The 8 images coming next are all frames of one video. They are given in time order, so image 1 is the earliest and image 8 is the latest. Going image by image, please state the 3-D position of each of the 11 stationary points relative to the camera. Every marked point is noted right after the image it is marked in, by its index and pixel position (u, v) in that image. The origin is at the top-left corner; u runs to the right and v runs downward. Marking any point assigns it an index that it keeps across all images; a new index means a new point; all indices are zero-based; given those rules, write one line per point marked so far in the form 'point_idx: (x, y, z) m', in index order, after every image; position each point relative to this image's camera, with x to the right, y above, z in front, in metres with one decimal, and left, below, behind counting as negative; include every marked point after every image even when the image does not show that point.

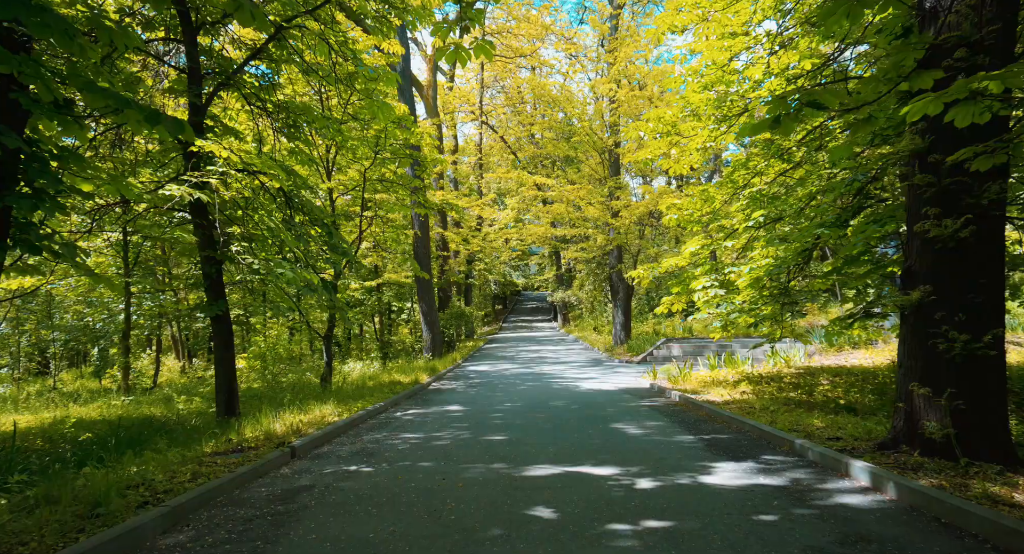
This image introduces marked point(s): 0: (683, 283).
0: (+2.8, -0.1, +12.2) m
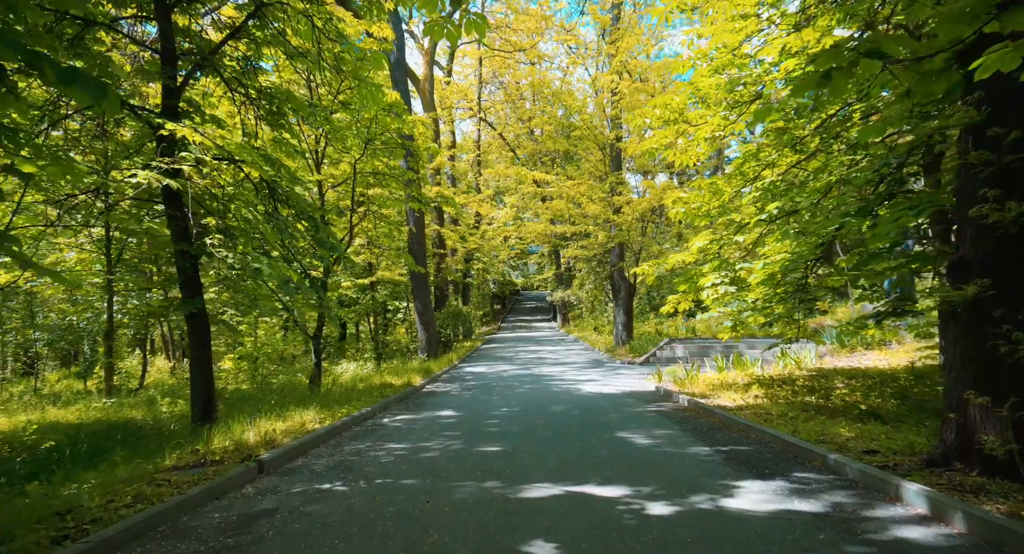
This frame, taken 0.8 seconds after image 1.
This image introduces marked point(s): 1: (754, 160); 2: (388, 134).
0: (+2.7, -0.1, +11.5) m
1: (+3.7, +1.8, +11.5) m
2: (-2.1, +2.5, +13.1) m
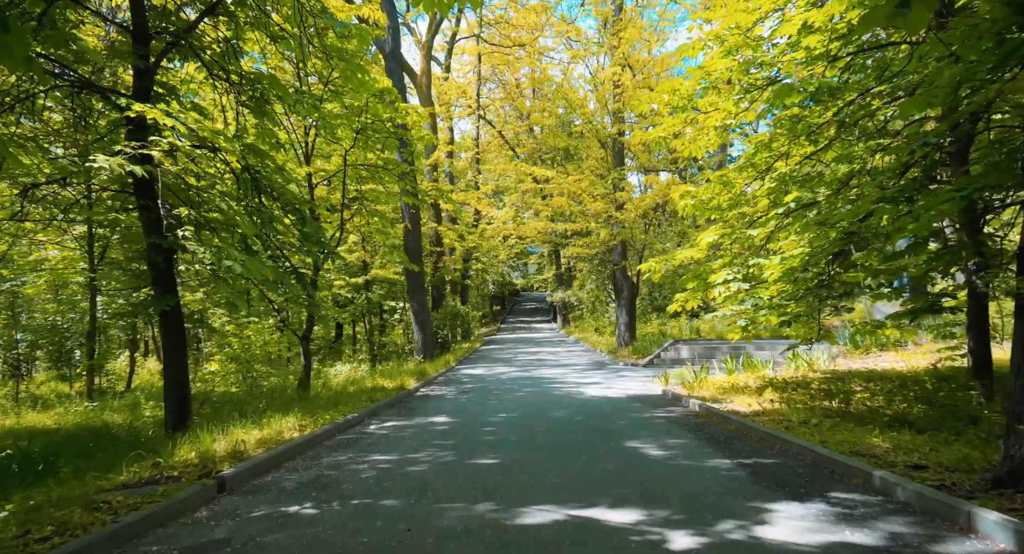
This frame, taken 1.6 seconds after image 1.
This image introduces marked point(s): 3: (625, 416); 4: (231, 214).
0: (+2.7, 0.0, +10.9) m
1: (+3.7, +1.8, +10.9) m
2: (-2.2, +2.5, +12.4) m
3: (+1.4, -1.7, +9.2) m
4: (-2.9, +0.7, +7.8) m
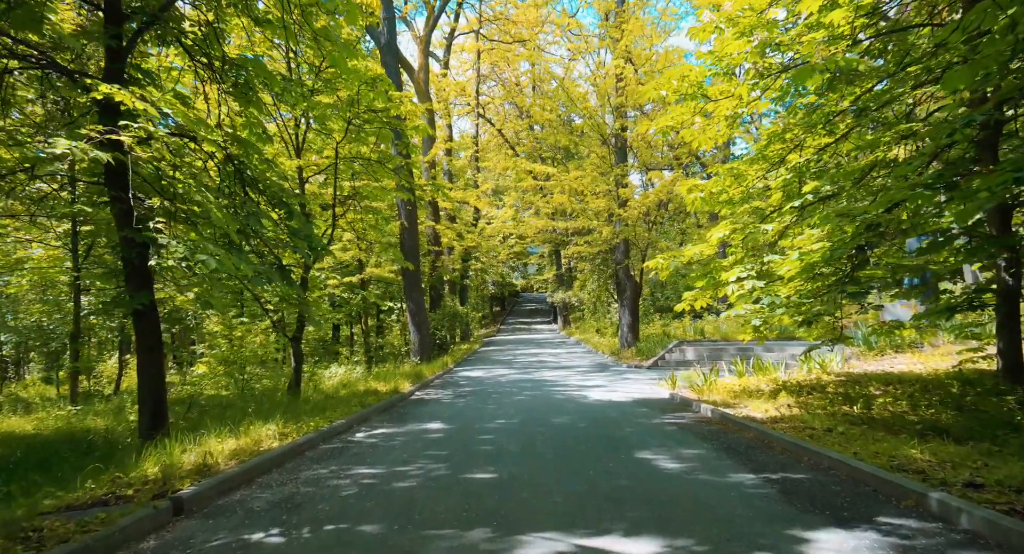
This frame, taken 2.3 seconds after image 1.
0: (+2.7, 0.0, +10.3) m
1: (+3.7, +1.9, +10.3) m
2: (-2.2, +2.5, +11.9) m
3: (+1.4, -1.7, +8.7) m
4: (-3.0, +0.7, +7.3) m
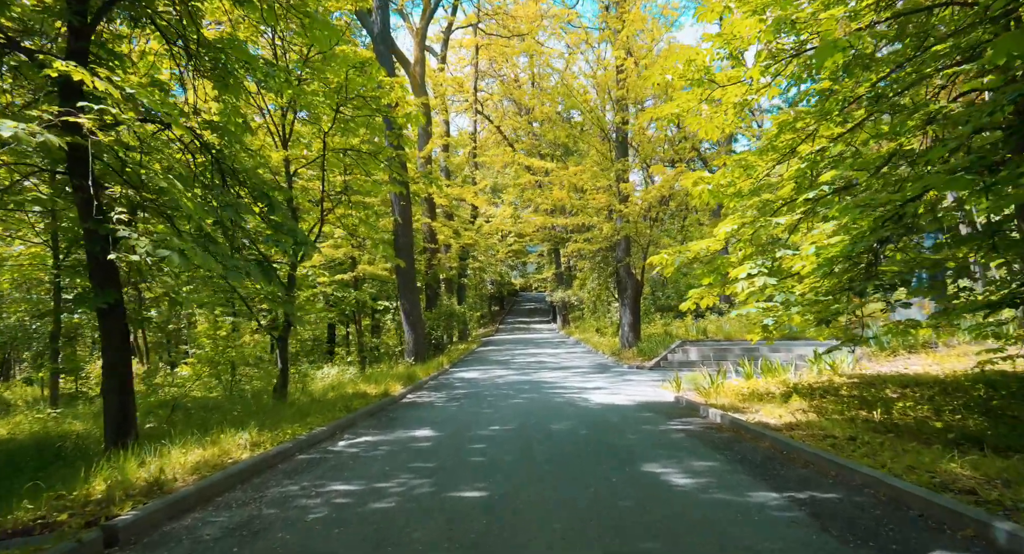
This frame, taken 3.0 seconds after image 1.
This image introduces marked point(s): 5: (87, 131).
0: (+2.7, +0.1, +9.8) m
1: (+3.6, +1.9, +9.8) m
2: (-2.2, +2.6, +11.3) m
3: (+1.3, -1.6, +8.1) m
4: (-3.0, +0.7, +6.7) m
5: (-3.9, +1.3, +6.9) m
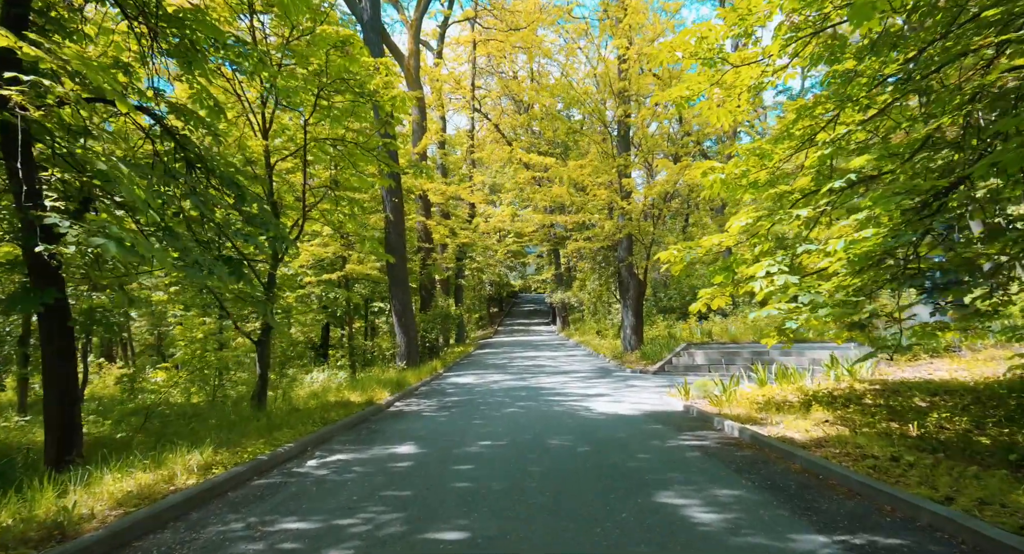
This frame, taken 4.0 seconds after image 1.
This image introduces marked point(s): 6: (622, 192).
0: (+2.6, +0.1, +9.0) m
1: (+3.6, +1.9, +9.0) m
2: (-2.3, +2.6, +10.5) m
3: (+1.3, -1.6, +7.3) m
4: (-3.1, +0.8, +5.9) m
5: (-3.9, +1.4, +6.1) m
6: (+2.8, +2.2, +19.0) m
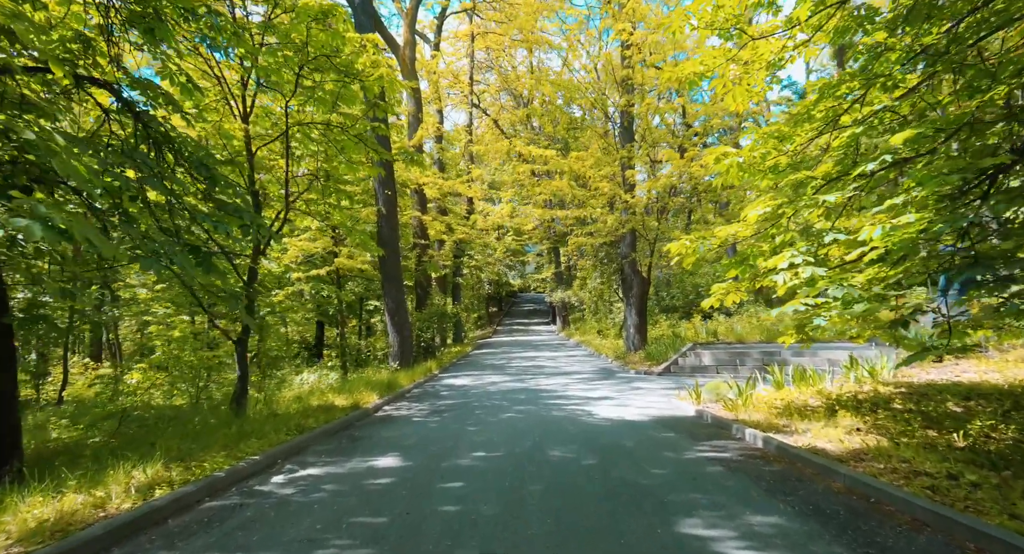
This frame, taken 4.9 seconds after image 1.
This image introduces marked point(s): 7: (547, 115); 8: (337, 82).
0: (+2.6, +0.2, +8.2) m
1: (+3.5, +2.0, +8.2) m
2: (-2.3, +2.7, +9.8) m
3: (+1.3, -1.5, +6.6) m
4: (-3.1, +0.8, +5.2) m
5: (-4.0, +1.4, +5.4) m
6: (+2.8, +2.2, +18.3) m
7: (+0.9, +4.4, +19.8) m
8: (-2.3, +2.5, +9.7) m
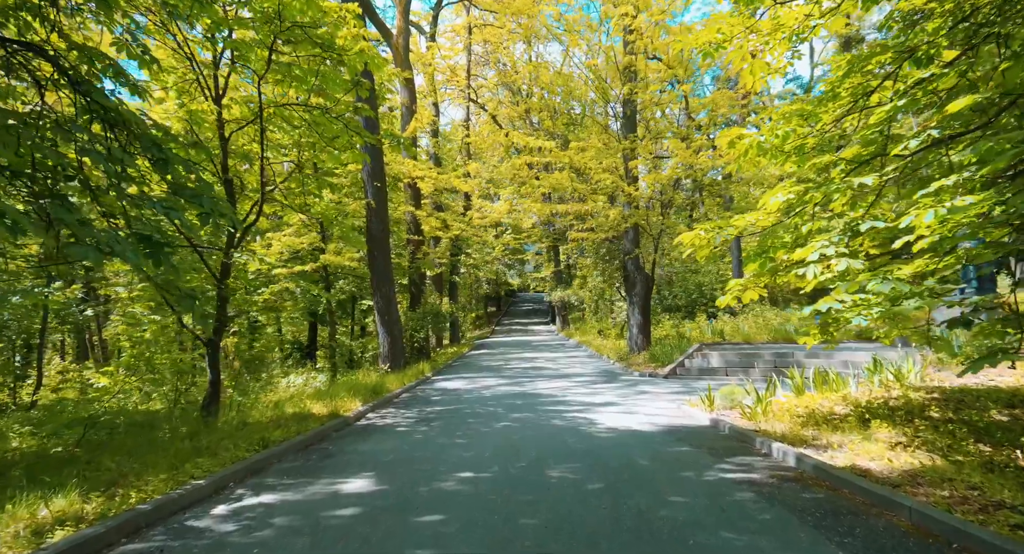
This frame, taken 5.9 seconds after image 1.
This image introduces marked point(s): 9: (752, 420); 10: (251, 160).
0: (+2.5, +0.2, +7.4) m
1: (+3.5, +2.1, +7.4) m
2: (-2.4, +2.7, +8.9) m
3: (+1.2, -1.5, +5.7) m
4: (-3.1, +0.9, +4.3) m
5: (-4.0, +1.5, +4.5) m
6: (+2.7, +2.3, +17.5) m
7: (+0.9, +4.5, +19.0) m
8: (-2.3, +2.6, +8.9) m
9: (+2.4, -1.5, +7.7) m
10: (-3.7, +1.7, +10.8) m
